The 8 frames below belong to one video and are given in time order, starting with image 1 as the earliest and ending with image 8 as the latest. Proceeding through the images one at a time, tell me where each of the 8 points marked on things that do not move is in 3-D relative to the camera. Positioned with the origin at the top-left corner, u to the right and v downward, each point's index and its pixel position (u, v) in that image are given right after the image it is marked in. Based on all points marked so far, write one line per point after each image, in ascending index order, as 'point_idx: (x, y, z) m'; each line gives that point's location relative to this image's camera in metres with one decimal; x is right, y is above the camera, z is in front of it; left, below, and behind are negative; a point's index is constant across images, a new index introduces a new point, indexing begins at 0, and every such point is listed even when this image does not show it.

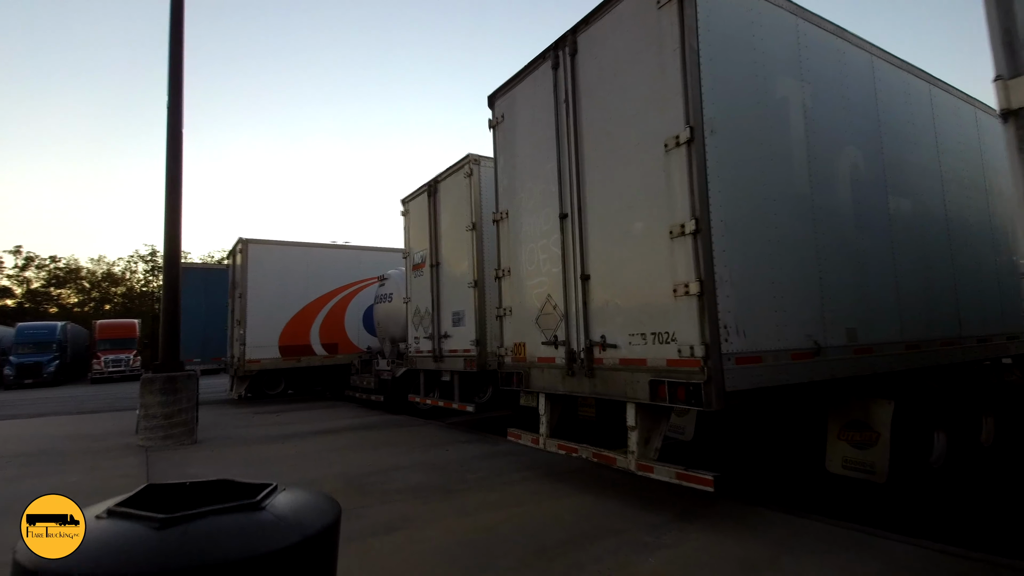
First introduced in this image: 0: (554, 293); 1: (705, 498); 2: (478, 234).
0: (+0.5, -0.1, +5.8) m
1: (+1.9, -2.0, +5.0) m
2: (-0.5, +1.0, +8.9) m
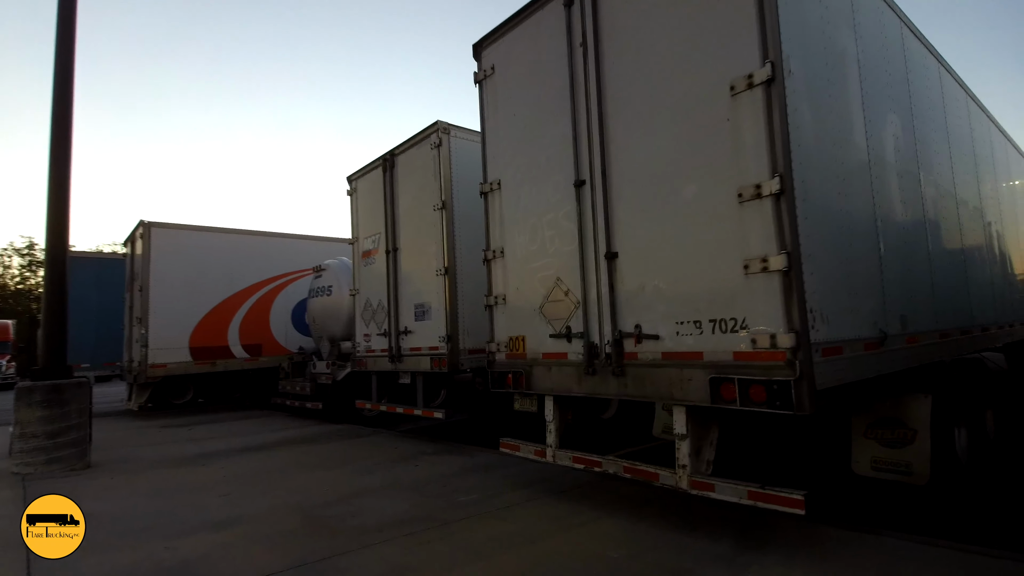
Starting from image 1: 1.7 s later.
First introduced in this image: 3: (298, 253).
0: (+0.5, +0.1, +4.8) m
1: (+2.0, -1.9, +4.2) m
2: (-0.9, +1.2, +7.8) m
3: (-6.4, +1.1, +15.1) m
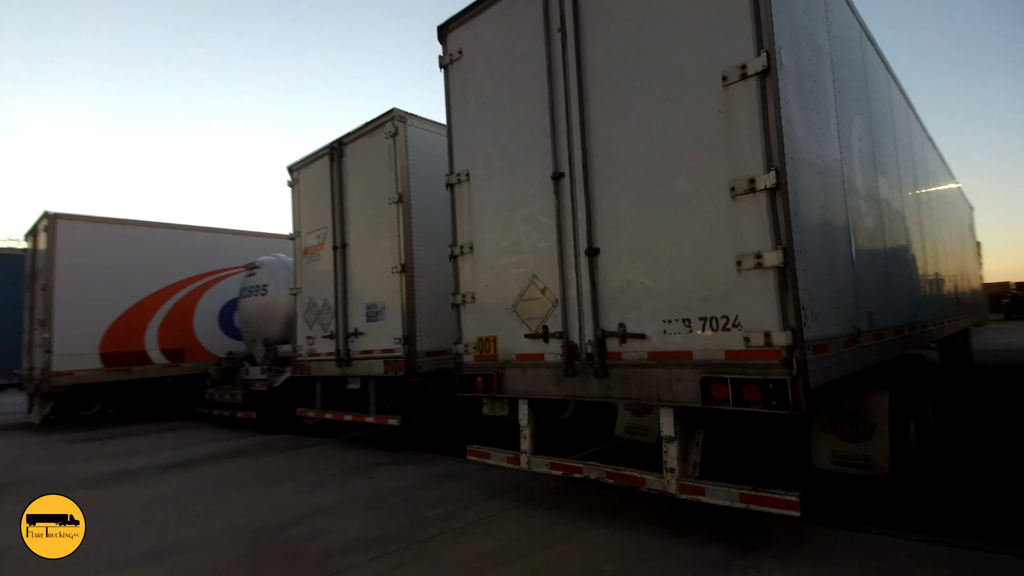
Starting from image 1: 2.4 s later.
0: (+0.3, +0.1, +4.6) m
1: (+1.8, -1.8, +4.2) m
2: (-1.5, +1.2, +7.4) m
3: (-7.8, +1.1, +14.0) m
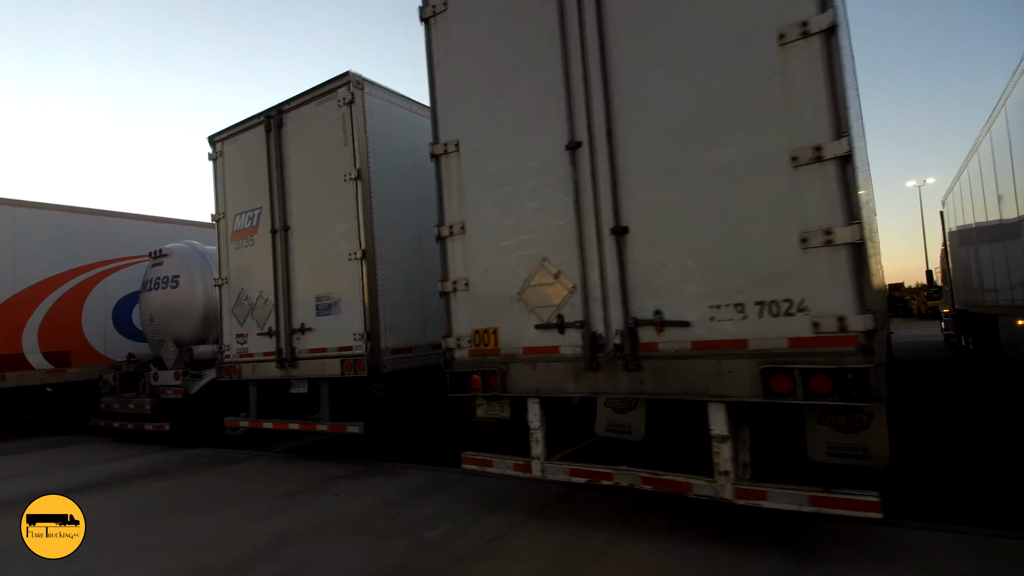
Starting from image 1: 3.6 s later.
0: (+0.3, +0.3, +4.1) m
1: (+1.9, -1.7, +3.9) m
2: (-1.9, +1.3, +6.5) m
3: (-9.1, +1.3, +12.1) m
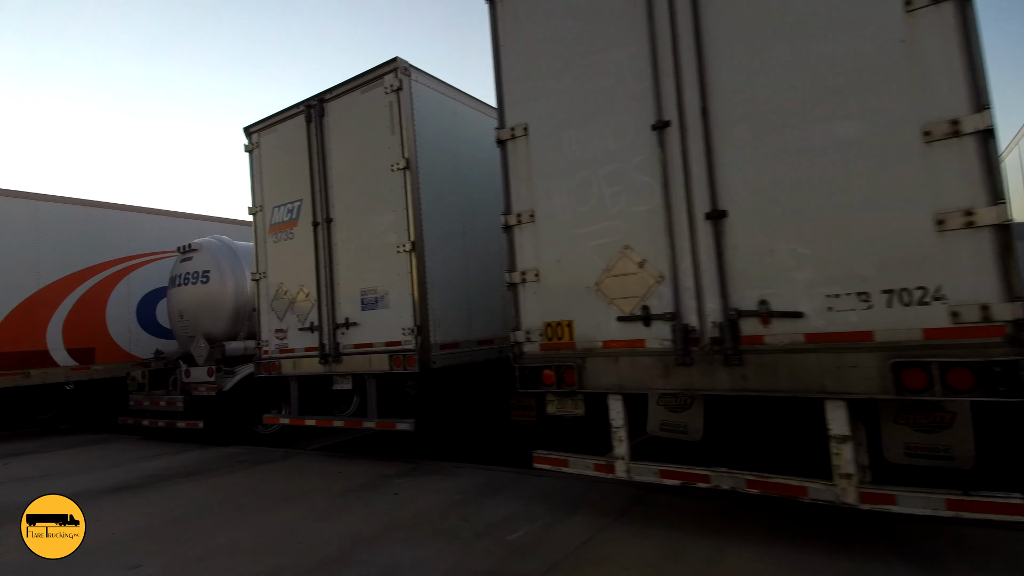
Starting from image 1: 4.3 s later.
0: (+1.0, +0.3, +3.8) m
1: (+2.6, -1.6, +3.7) m
2: (-1.2, +1.4, +6.3) m
3: (-8.4, +1.3, +12.0) m
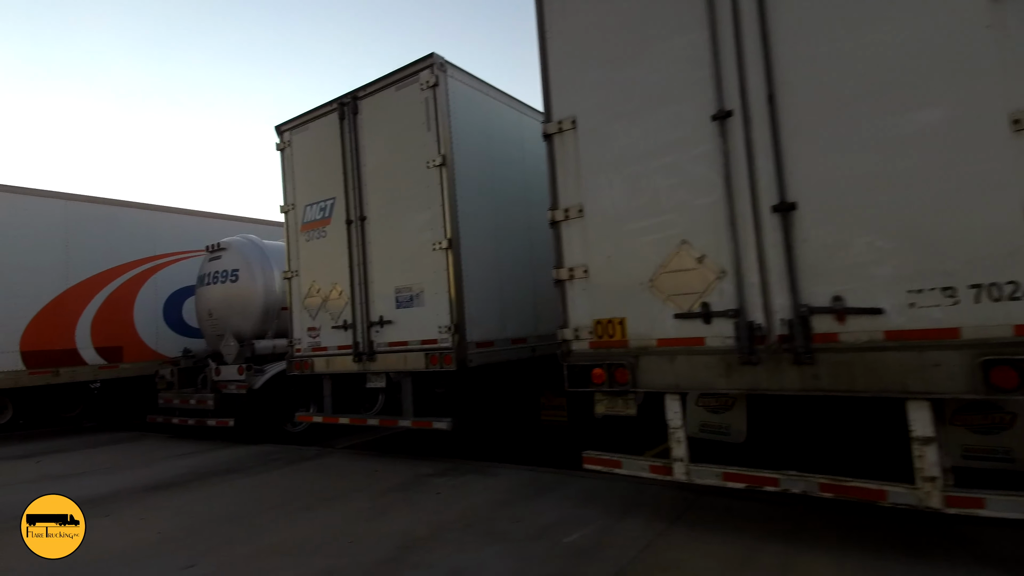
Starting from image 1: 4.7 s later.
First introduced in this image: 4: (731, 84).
0: (+1.3, +0.4, +3.7) m
1: (+2.9, -1.6, +3.5) m
2: (-0.8, +1.4, +6.3) m
3: (-7.8, +1.4, +12.1) m
4: (+1.5, +1.4, +3.6) m
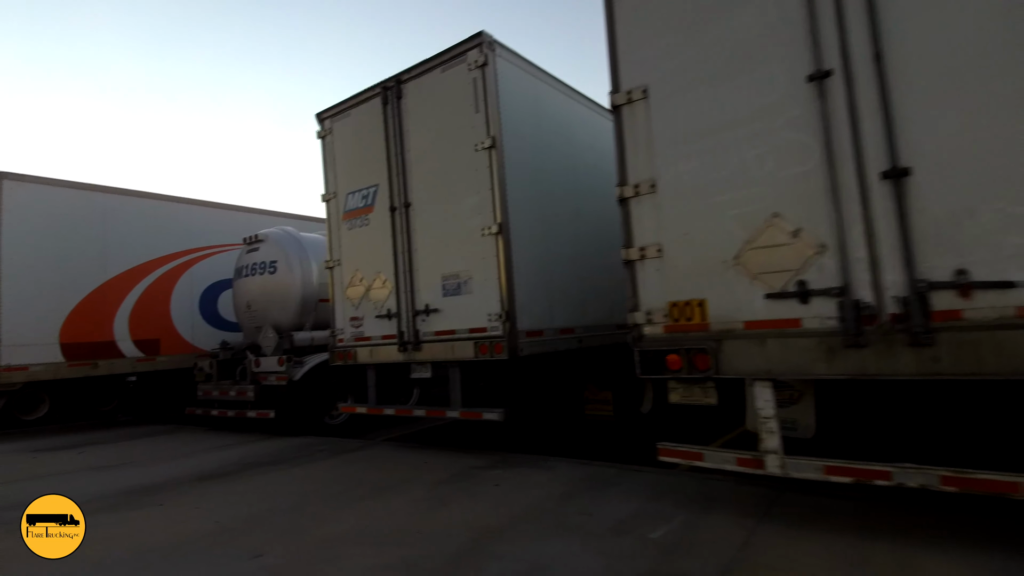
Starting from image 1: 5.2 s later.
0: (+1.9, +0.5, +3.4) m
1: (+3.5, -1.5, +3.1) m
2: (-0.2, +1.6, +6.0) m
3: (-6.9, +1.5, +12.1) m
4: (+2.0, +1.6, +3.3) m
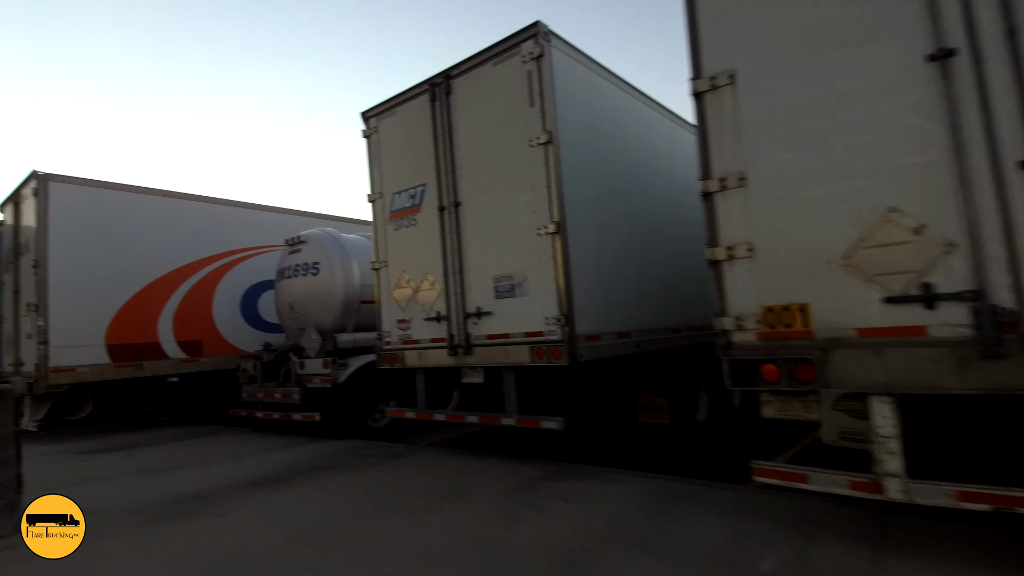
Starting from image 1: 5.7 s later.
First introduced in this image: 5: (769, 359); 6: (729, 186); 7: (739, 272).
0: (+2.4, +0.5, +3.0) m
1: (+4.0, -1.5, +2.7) m
2: (+0.5, +1.6, +5.8) m
3: (-6.0, +1.5, +12.2) m
4: (+2.5, +1.6, +2.9) m
5: (+1.8, -0.5, +3.5) m
6: (+1.6, +0.7, +3.7) m
7: (+1.6, +0.1, +3.7) m
